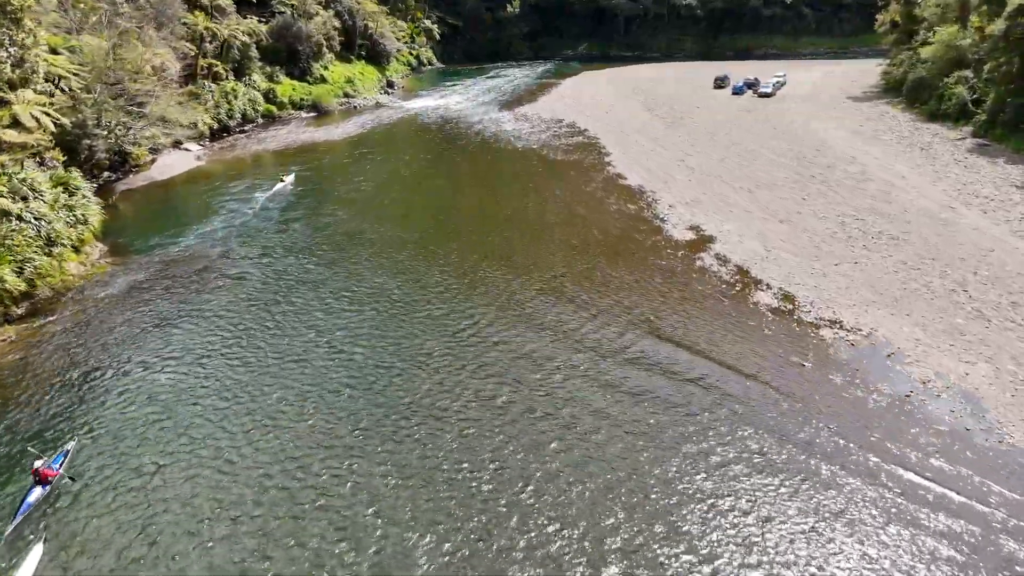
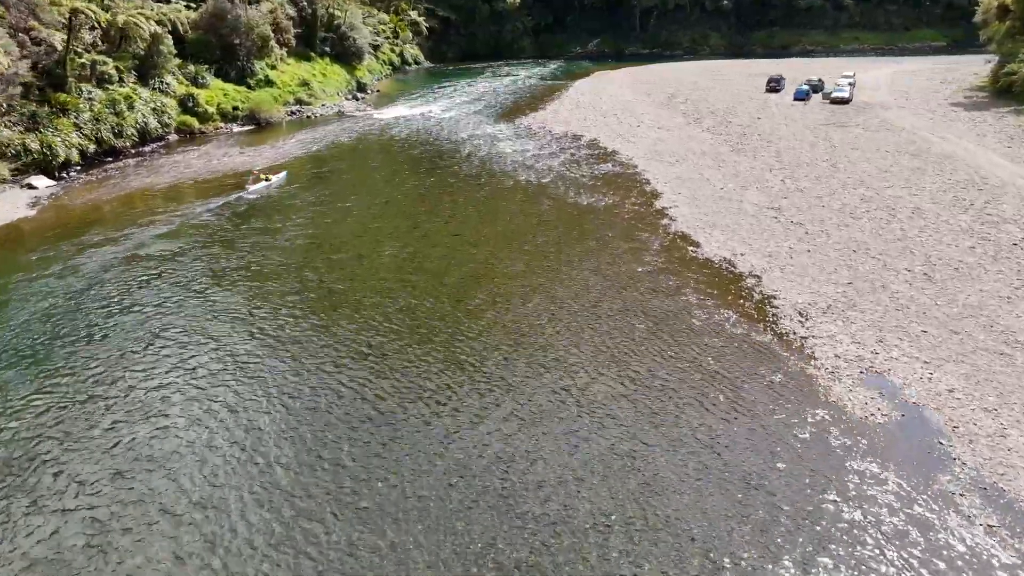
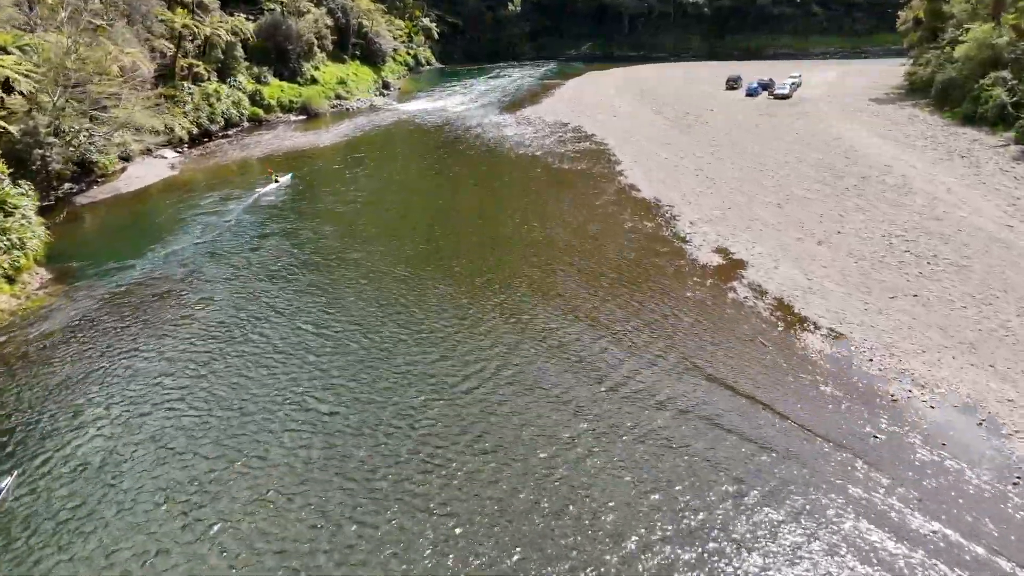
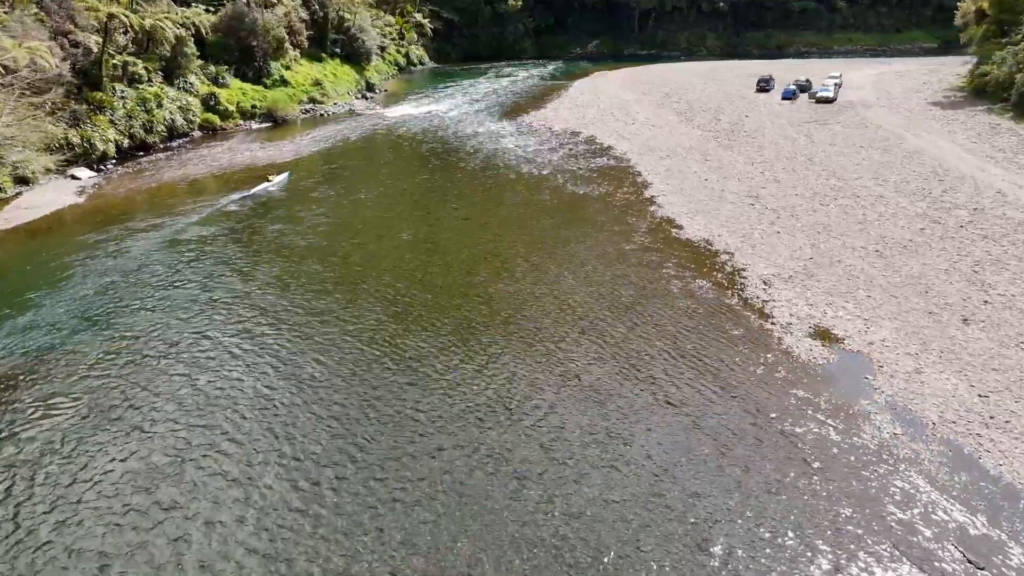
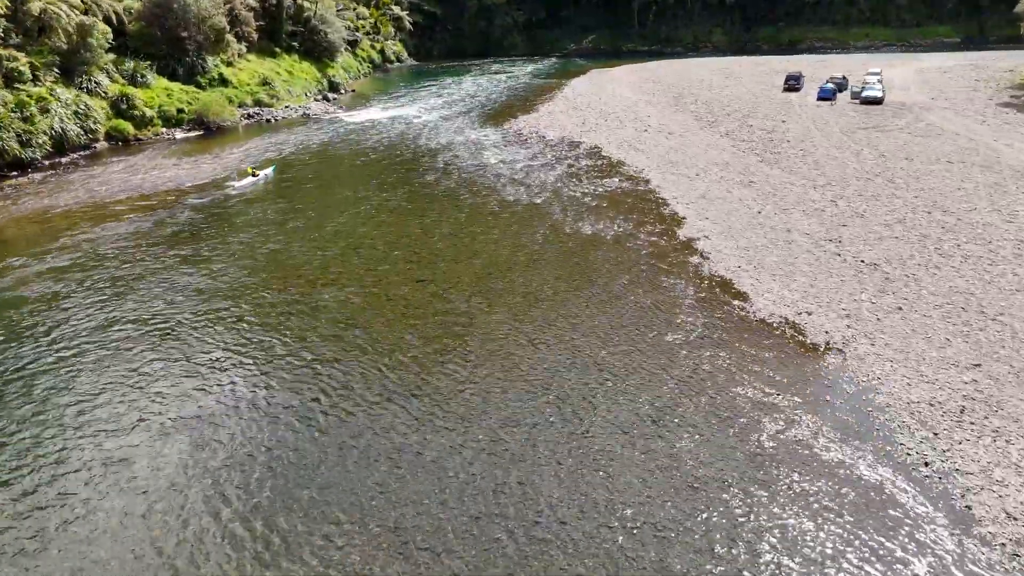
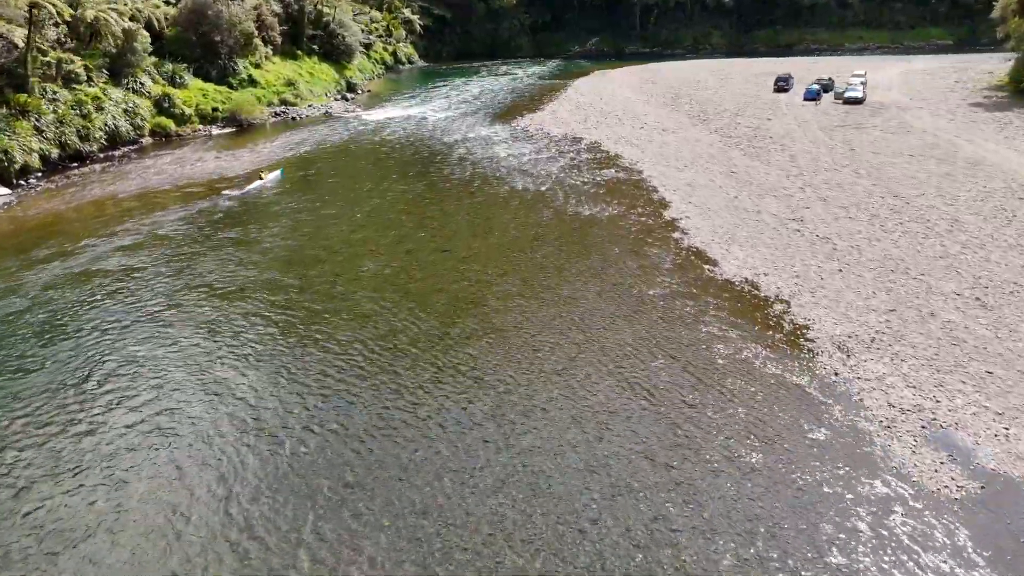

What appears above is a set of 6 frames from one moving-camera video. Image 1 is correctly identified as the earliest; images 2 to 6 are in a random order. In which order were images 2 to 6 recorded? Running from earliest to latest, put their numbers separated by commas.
3, 4, 2, 6, 5
